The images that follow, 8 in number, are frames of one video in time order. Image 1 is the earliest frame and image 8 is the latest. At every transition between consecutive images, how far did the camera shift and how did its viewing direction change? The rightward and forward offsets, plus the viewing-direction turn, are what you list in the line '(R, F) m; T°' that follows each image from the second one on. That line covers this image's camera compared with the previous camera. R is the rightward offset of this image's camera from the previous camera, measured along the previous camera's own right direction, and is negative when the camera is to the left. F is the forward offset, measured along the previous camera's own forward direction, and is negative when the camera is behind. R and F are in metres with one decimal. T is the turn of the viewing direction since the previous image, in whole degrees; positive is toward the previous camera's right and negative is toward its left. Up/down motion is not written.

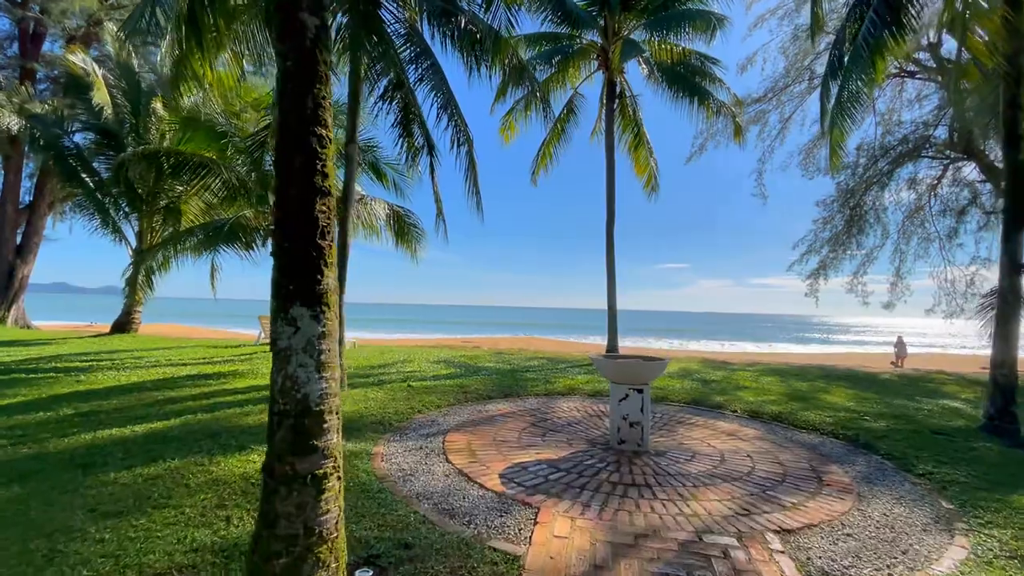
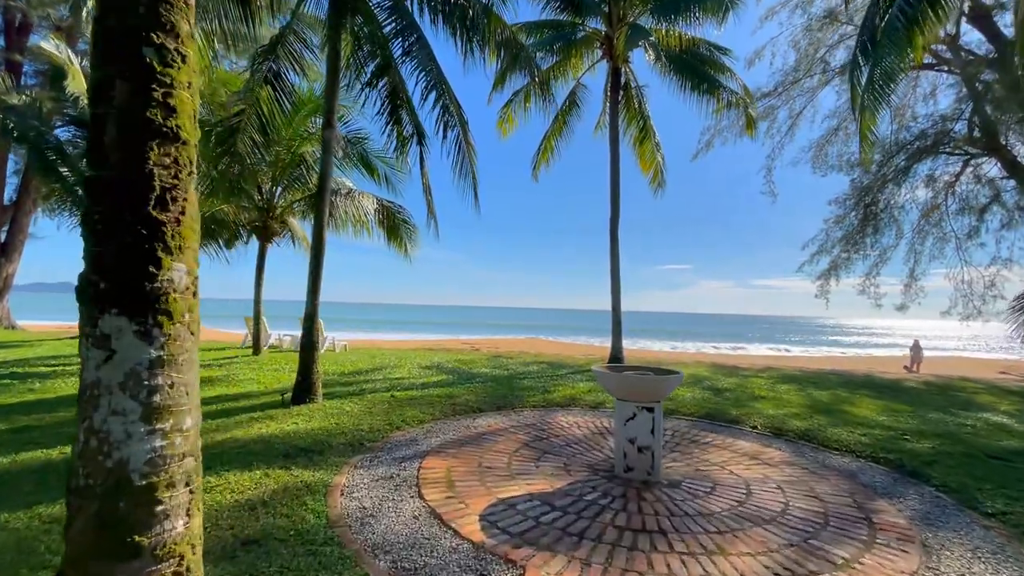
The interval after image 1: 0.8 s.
(+0.1, +0.6) m; 0°
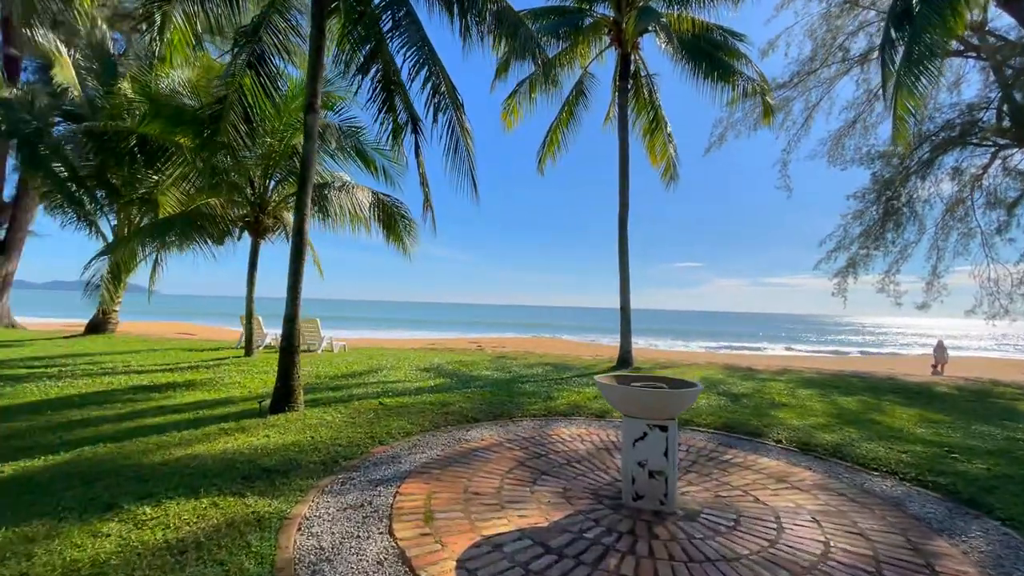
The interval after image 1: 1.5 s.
(+0.1, +0.5) m; -1°
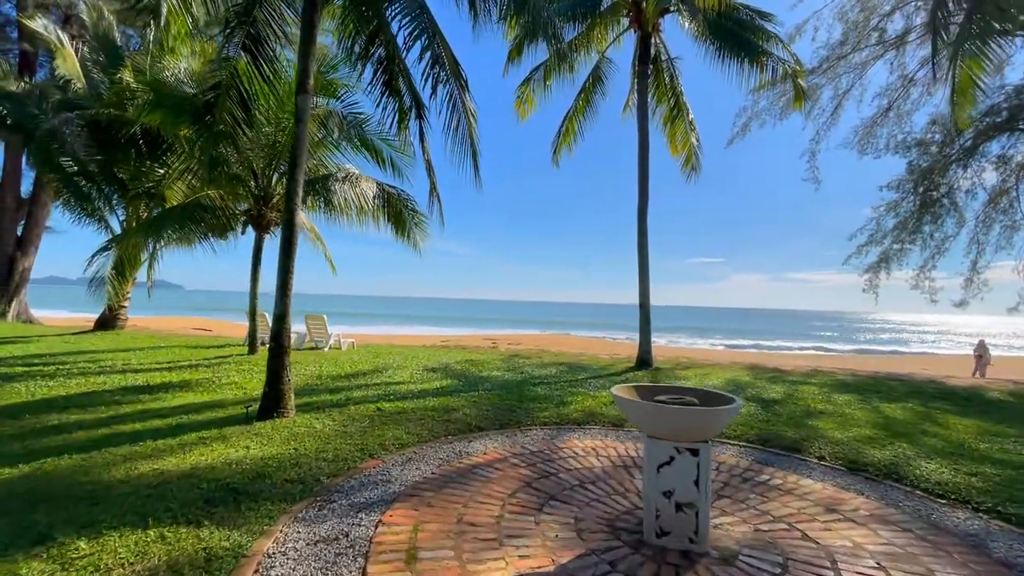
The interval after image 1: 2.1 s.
(+0.1, +0.5) m; -2°
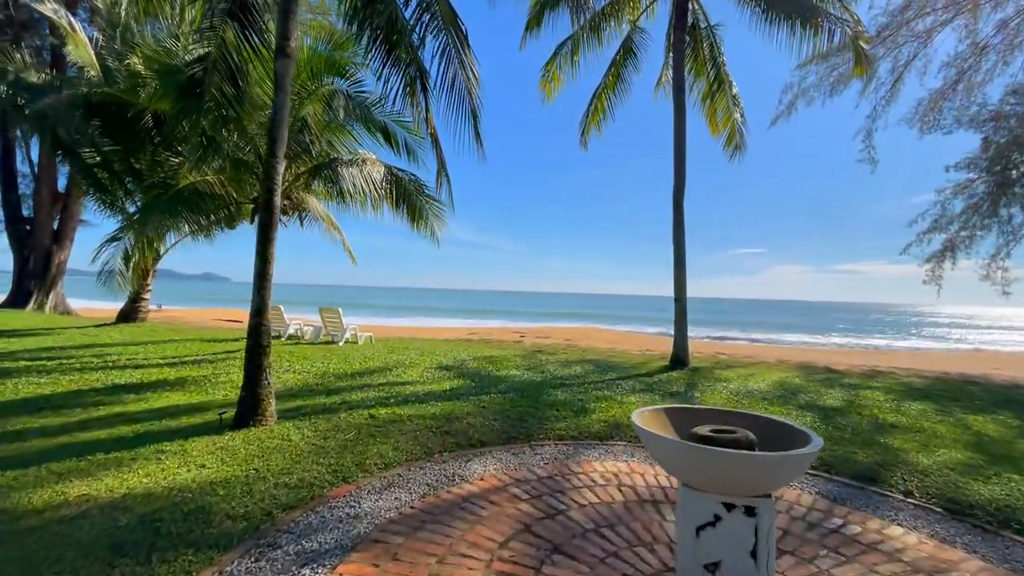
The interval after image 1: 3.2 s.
(+0.2, +0.7) m; -4°
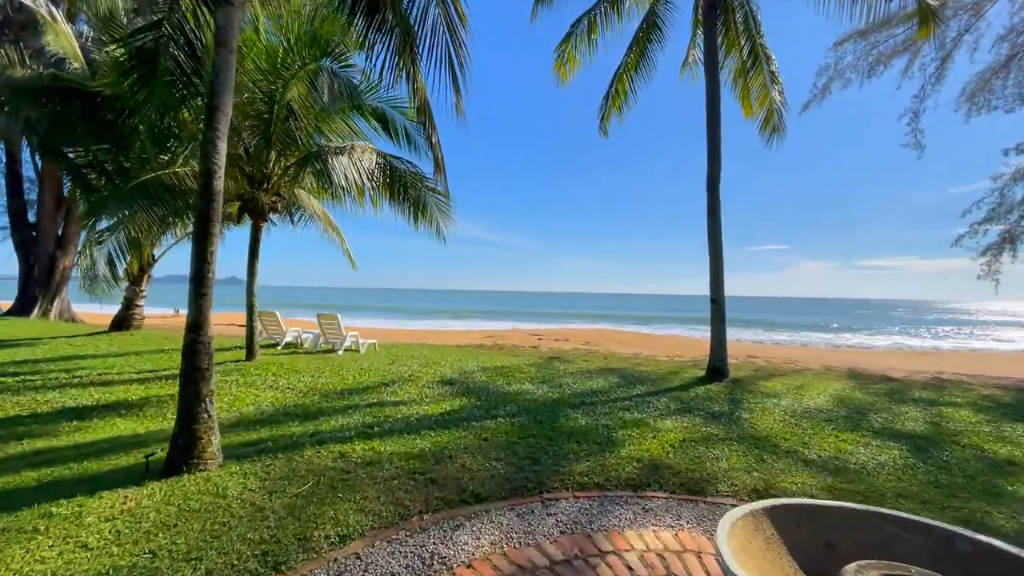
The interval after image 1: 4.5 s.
(+0.1, +1.0) m; -2°
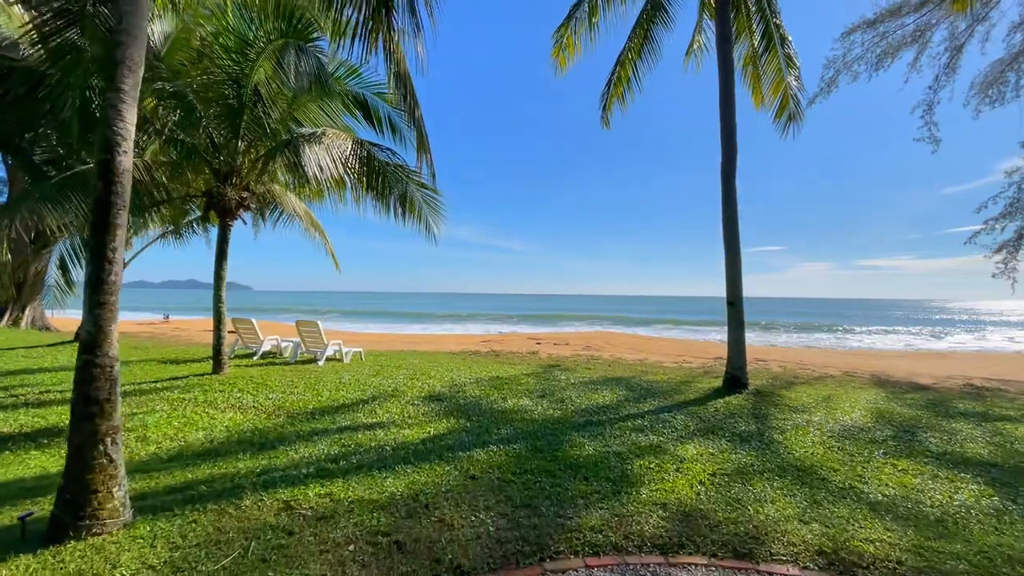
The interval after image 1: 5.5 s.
(0.0, +0.7) m; 0°
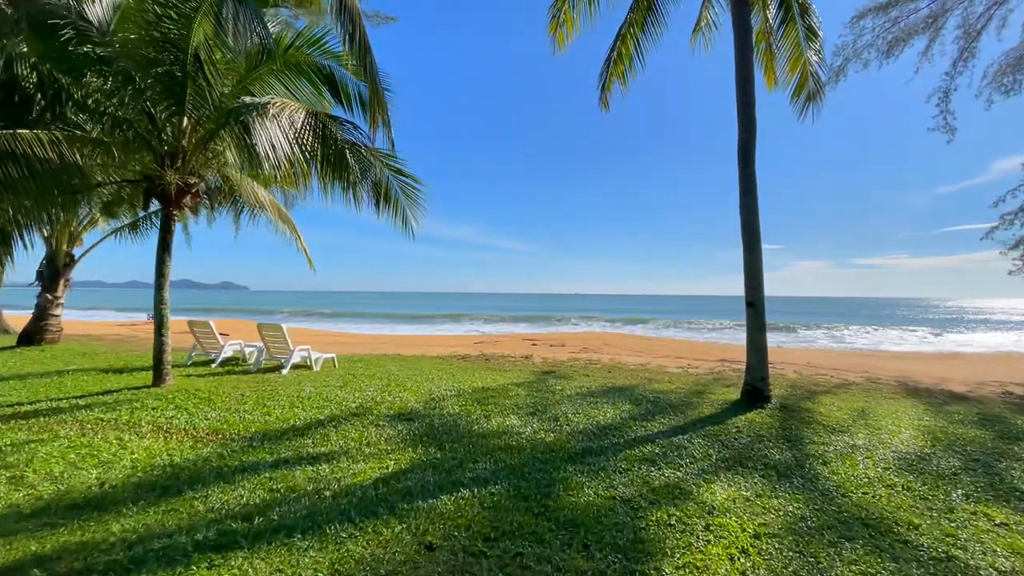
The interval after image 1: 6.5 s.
(+0.1, +0.9) m; 0°
